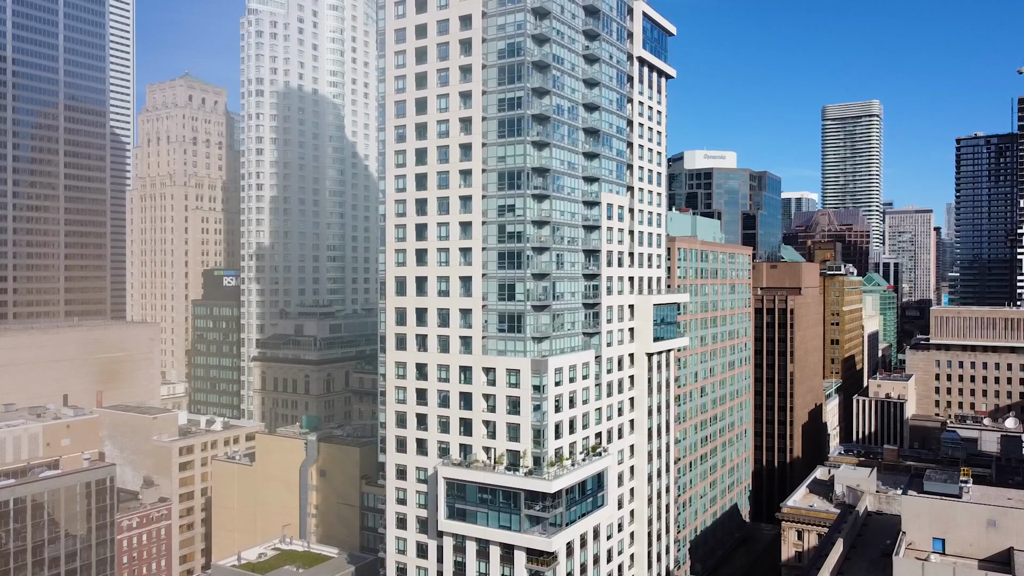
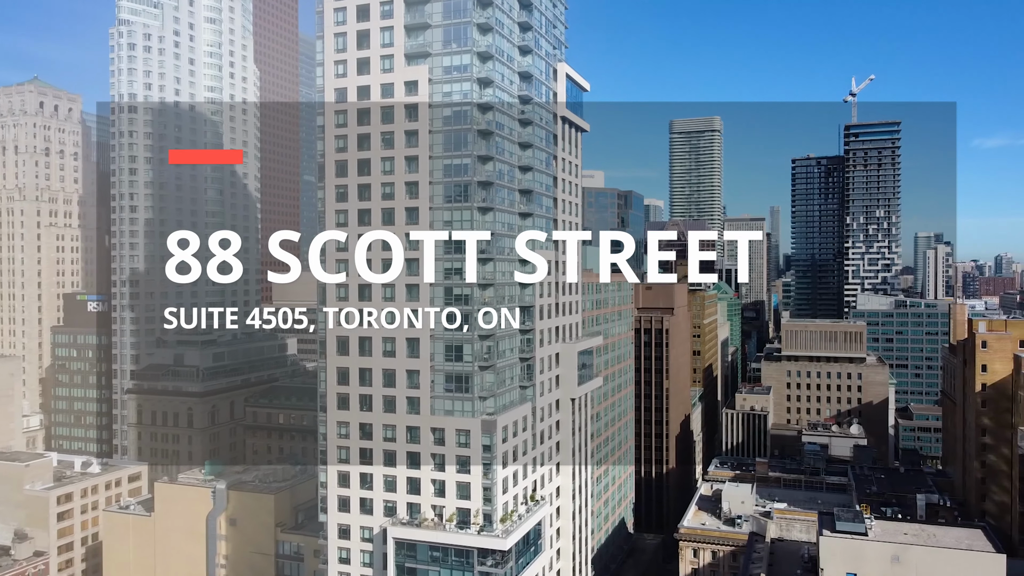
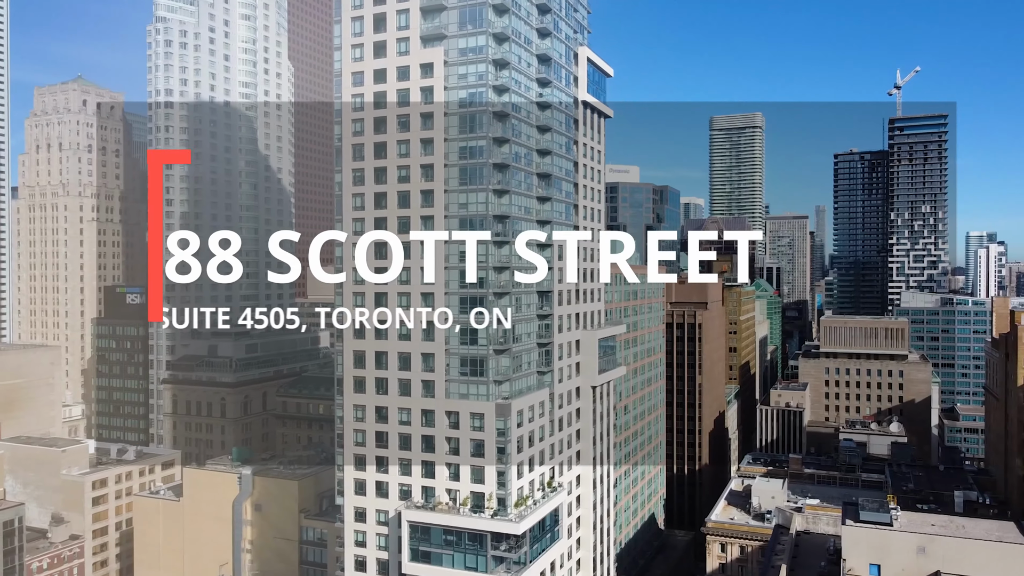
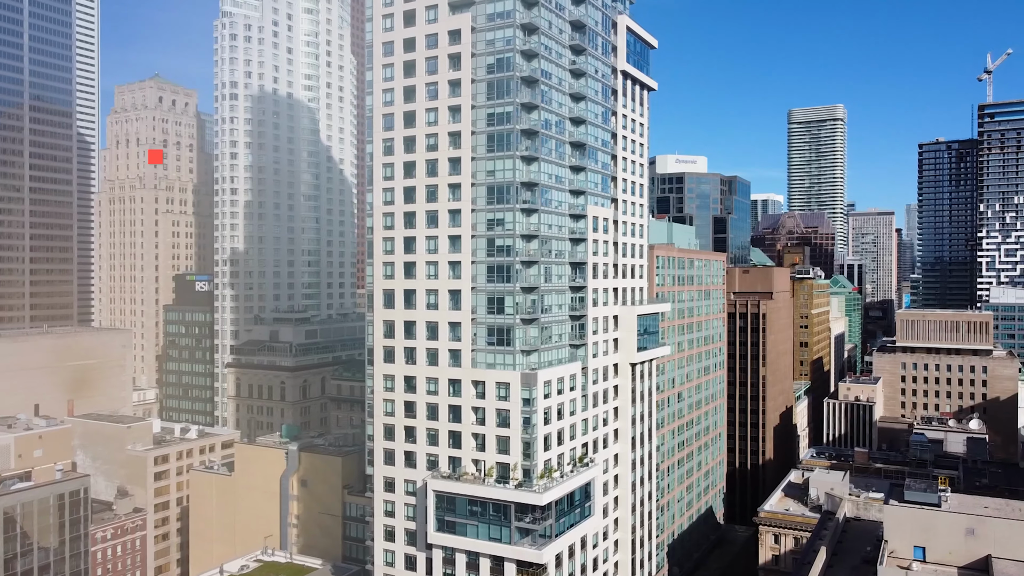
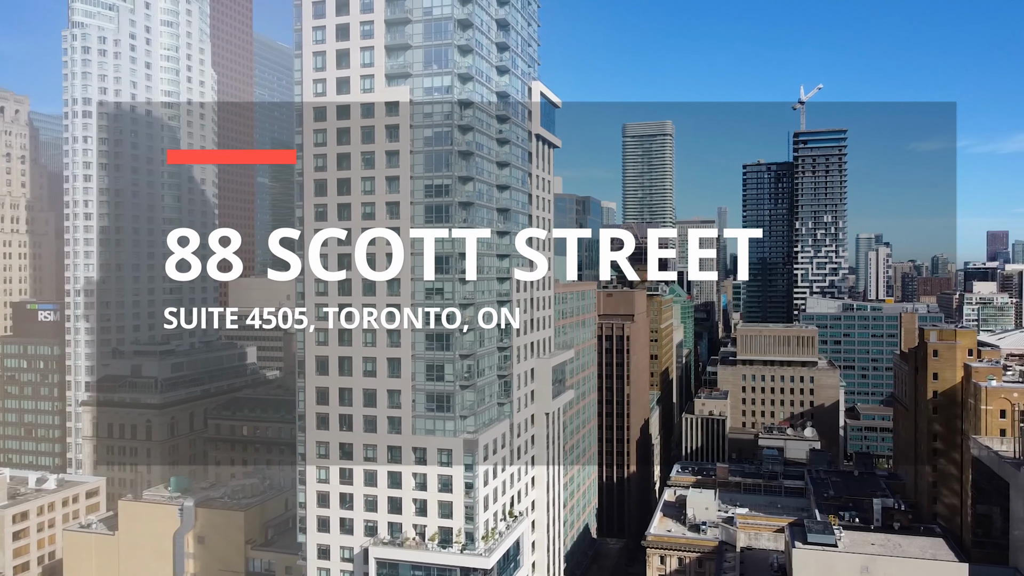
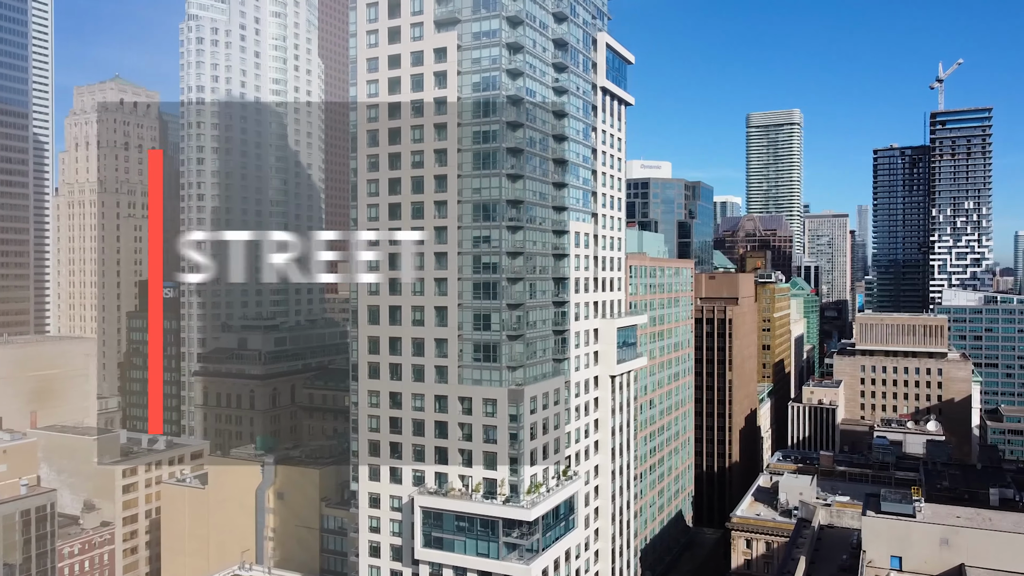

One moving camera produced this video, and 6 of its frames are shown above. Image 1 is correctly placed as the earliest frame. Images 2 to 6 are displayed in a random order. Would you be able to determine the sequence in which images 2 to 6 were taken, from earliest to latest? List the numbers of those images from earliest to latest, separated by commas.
4, 6, 3, 2, 5
